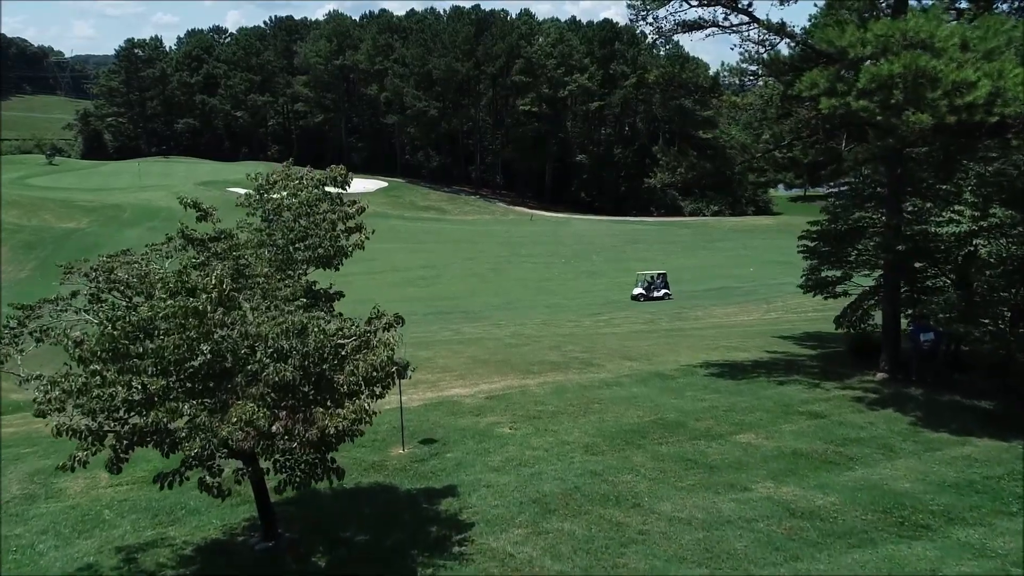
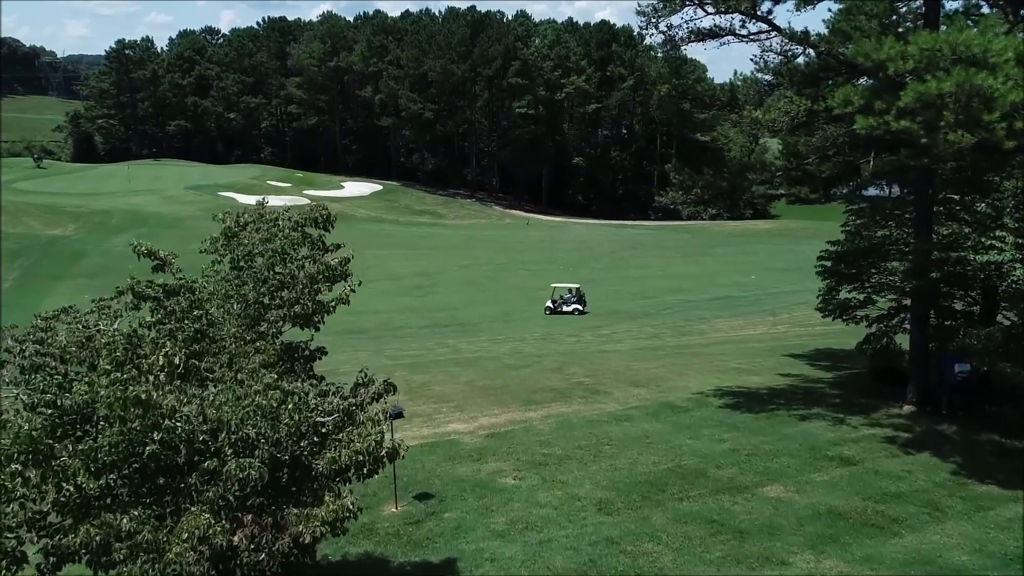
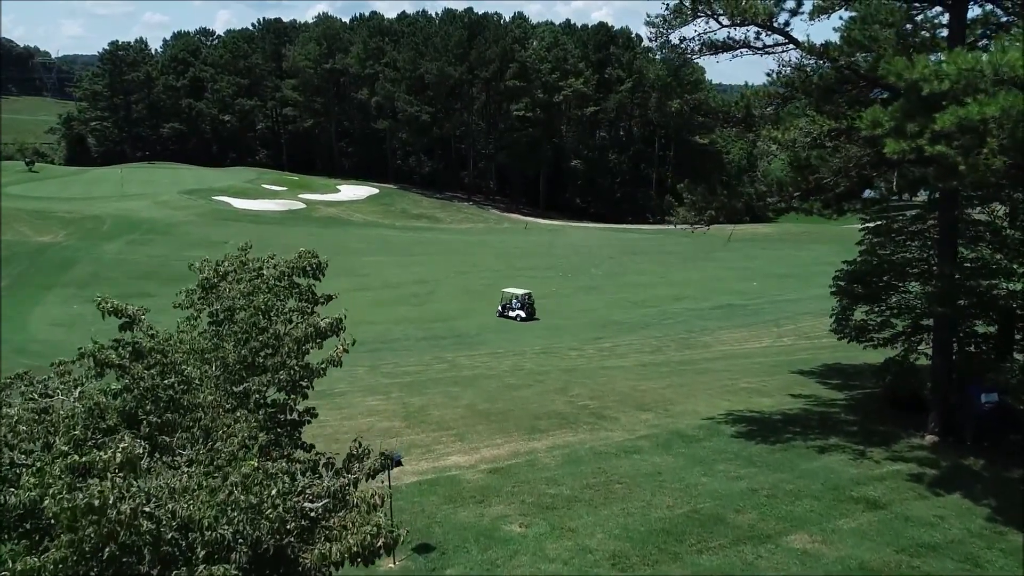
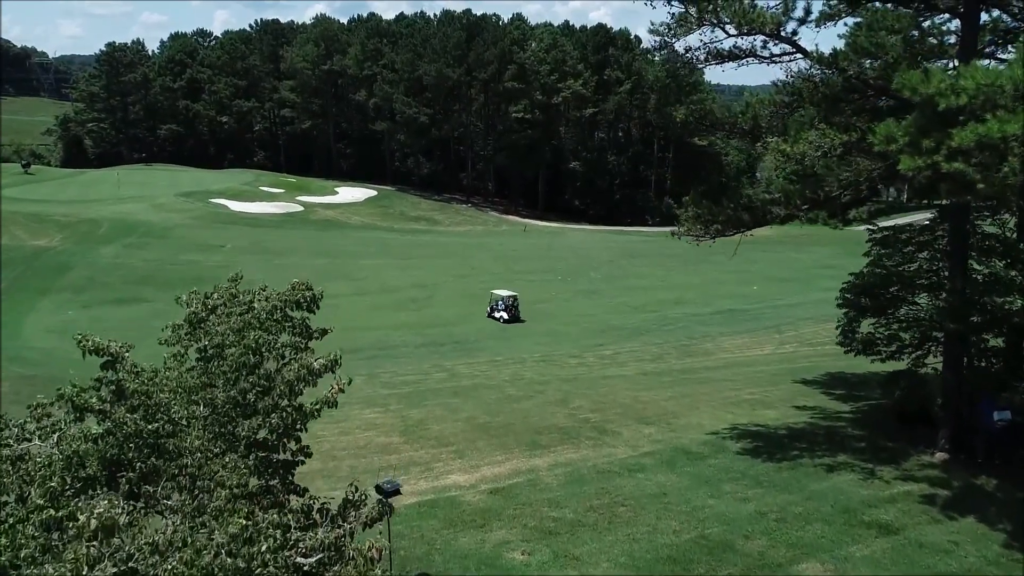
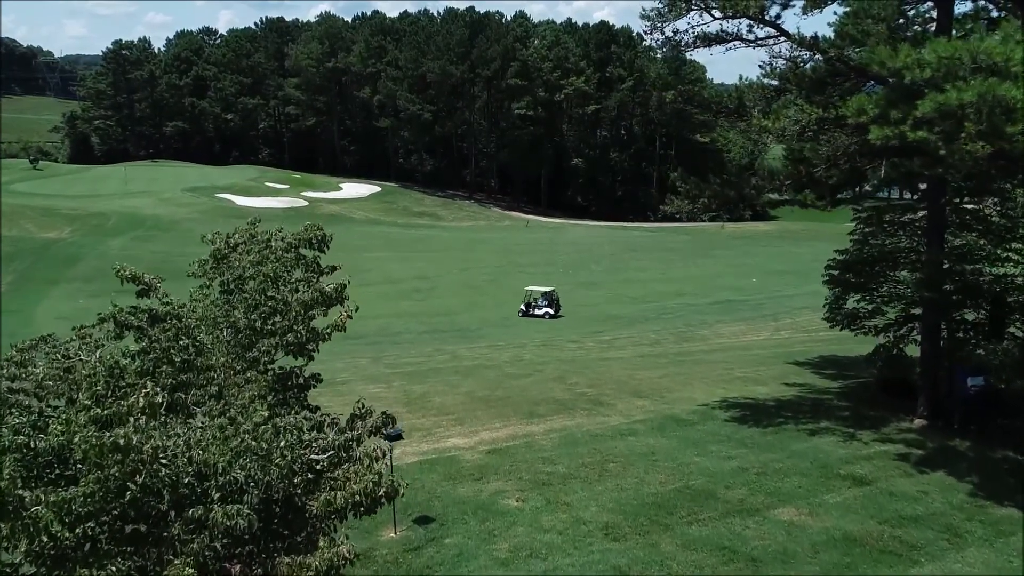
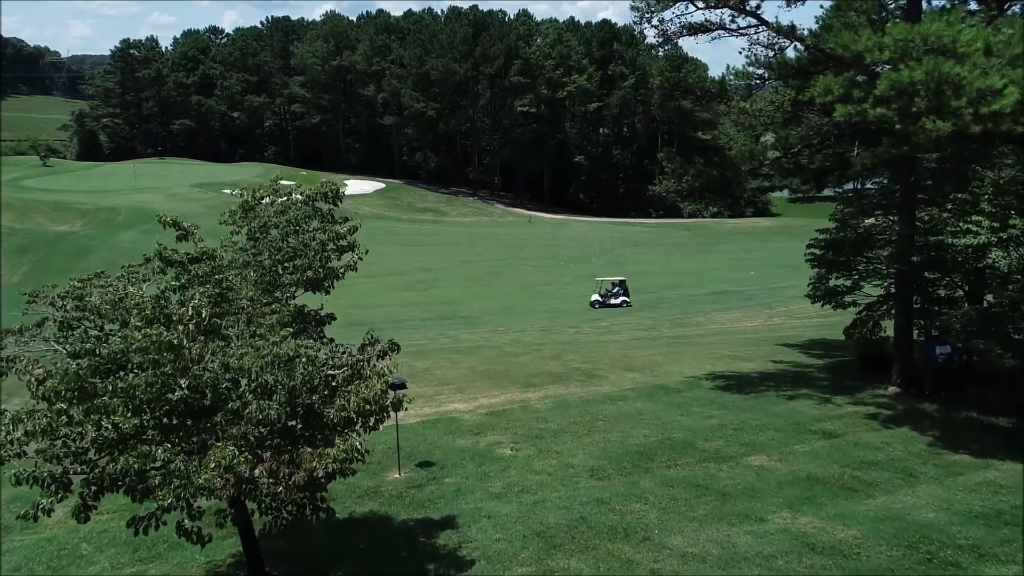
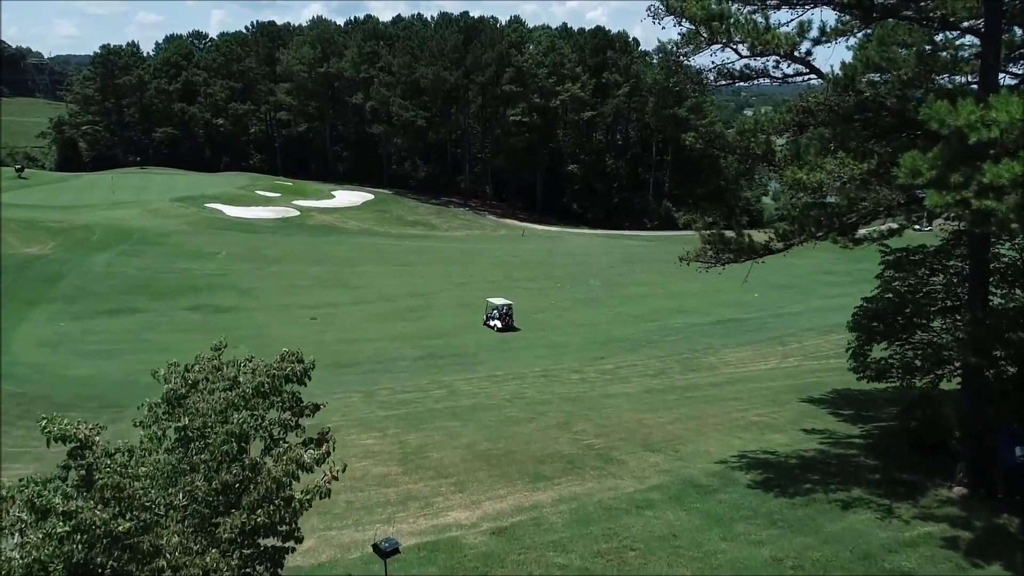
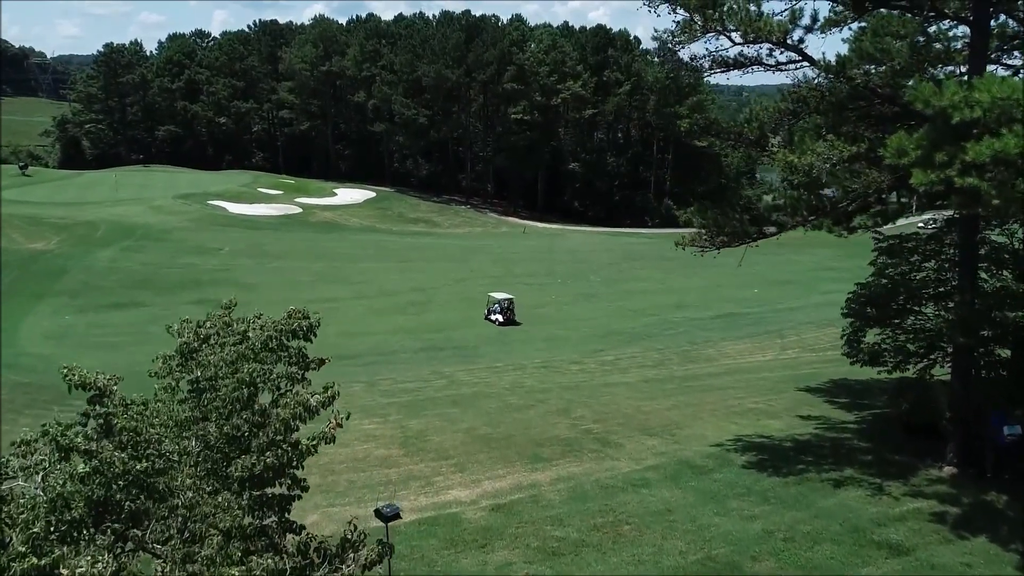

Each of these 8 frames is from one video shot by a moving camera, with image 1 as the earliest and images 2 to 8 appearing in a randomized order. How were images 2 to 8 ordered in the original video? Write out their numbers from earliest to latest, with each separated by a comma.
6, 2, 5, 3, 4, 8, 7
